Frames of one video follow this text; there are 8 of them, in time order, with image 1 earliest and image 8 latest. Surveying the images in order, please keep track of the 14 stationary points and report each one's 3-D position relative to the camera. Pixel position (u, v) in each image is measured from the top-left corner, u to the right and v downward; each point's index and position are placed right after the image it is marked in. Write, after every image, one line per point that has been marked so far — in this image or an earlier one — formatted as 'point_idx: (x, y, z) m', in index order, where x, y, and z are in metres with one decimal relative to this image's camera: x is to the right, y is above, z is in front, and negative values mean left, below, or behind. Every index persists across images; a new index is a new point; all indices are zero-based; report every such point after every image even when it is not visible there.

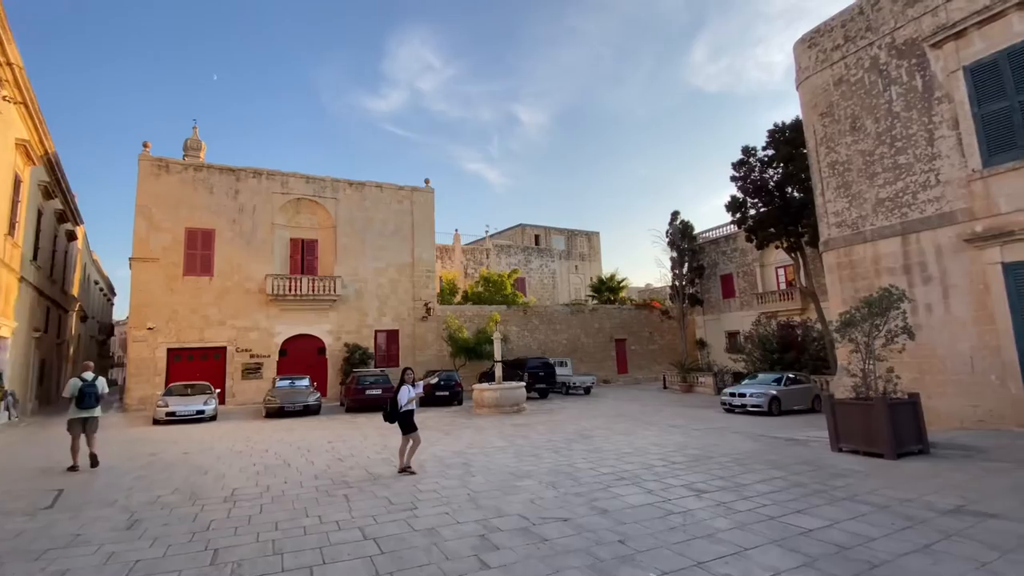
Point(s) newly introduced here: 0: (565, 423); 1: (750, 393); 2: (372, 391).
0: (+1.4, -3.6, +12.5) m
1: (+7.9, -3.5, +15.5) m
2: (-5.3, -3.9, +17.4) m
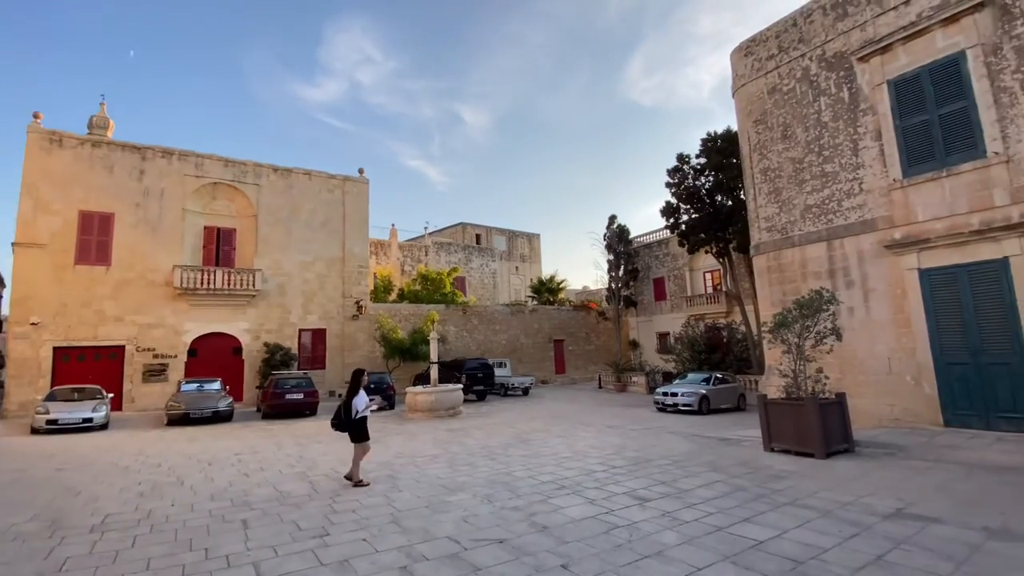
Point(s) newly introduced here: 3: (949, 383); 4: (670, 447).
0: (-0.3, -3.6, +12.0) m
1: (+5.8, -3.5, +15.8) m
2: (-7.5, -3.7, +16.0) m
3: (+8.0, -1.8, +8.5) m
4: (+3.0, -3.0, +8.9) m
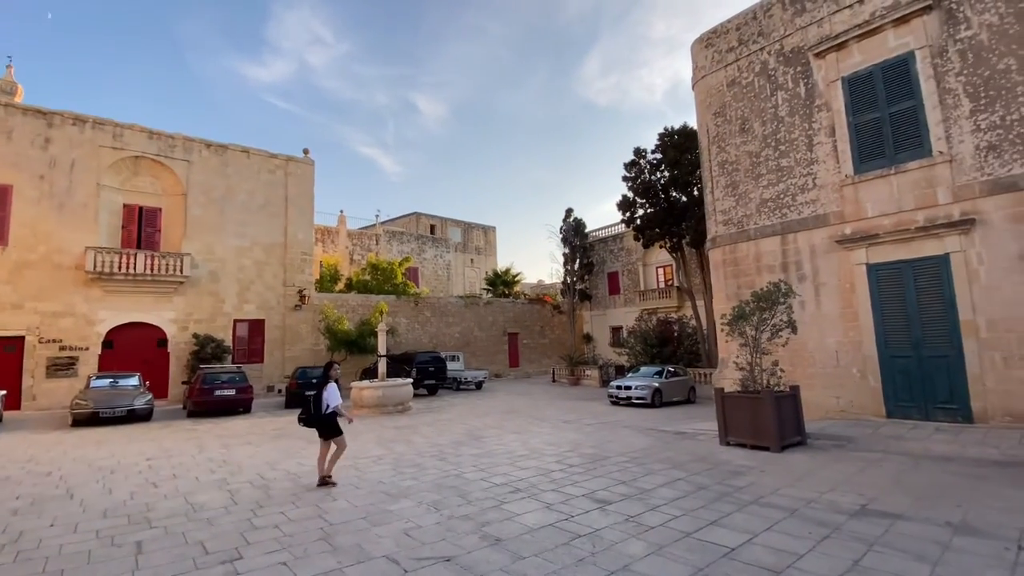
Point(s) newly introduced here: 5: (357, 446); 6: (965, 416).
0: (-1.5, -3.3, +11.4) m
1: (+4.2, -3.3, +15.8) m
2: (-9.1, -3.2, +14.6) m
3: (+7.2, -1.7, +8.7) m
4: (+2.1, -2.9, +8.6) m
5: (-3.0, -3.1, +9.0) m
6: (+7.8, -2.2, +7.9) m
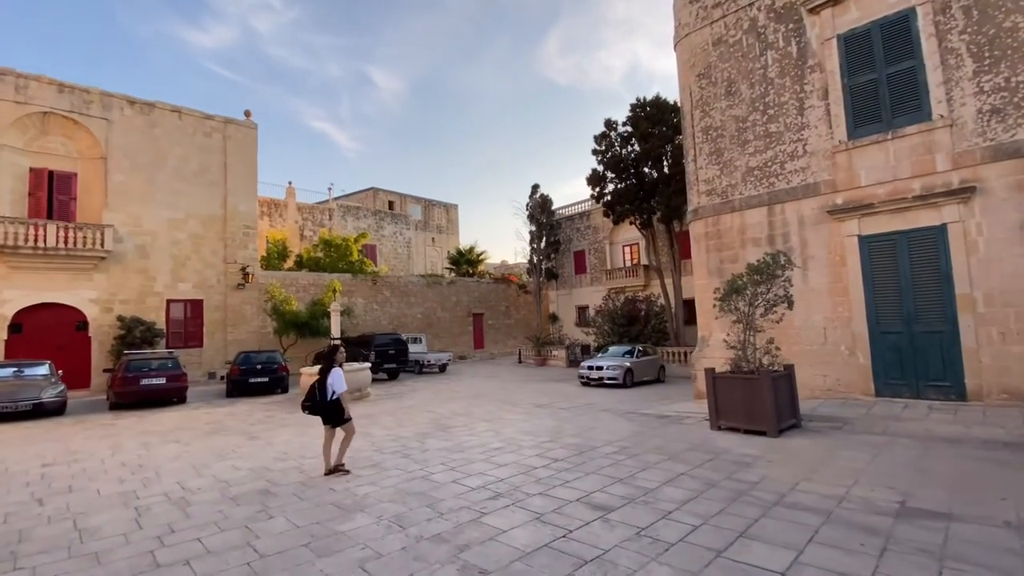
0: (-2.1, -2.7, +10.3) m
1: (+3.1, -2.5, +15.2) m
2: (-10.0, -2.6, +12.9) m
3: (+6.7, -1.2, +8.4) m
4: (+1.7, -2.4, +7.9) m
5: (-3.5, -2.6, +7.8) m
6: (+7.3, -1.7, +7.6) m
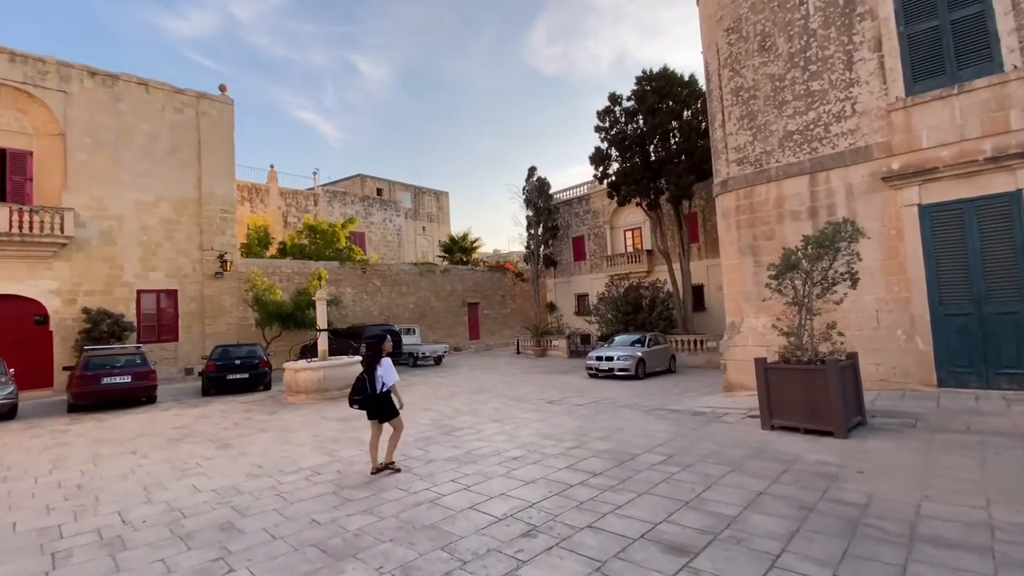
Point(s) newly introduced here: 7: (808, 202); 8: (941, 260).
0: (-1.9, -2.4, +9.2) m
1: (+3.2, -2.1, +14.2) m
2: (-9.9, -2.2, +11.6) m
3: (+6.9, -0.8, +7.4) m
4: (+1.9, -2.1, +6.8) m
5: (-3.2, -2.3, +6.6) m
6: (+7.6, -1.4, +6.7) m
7: (+5.5, +1.6, +8.6) m
8: (+6.9, +0.4, +7.4) m
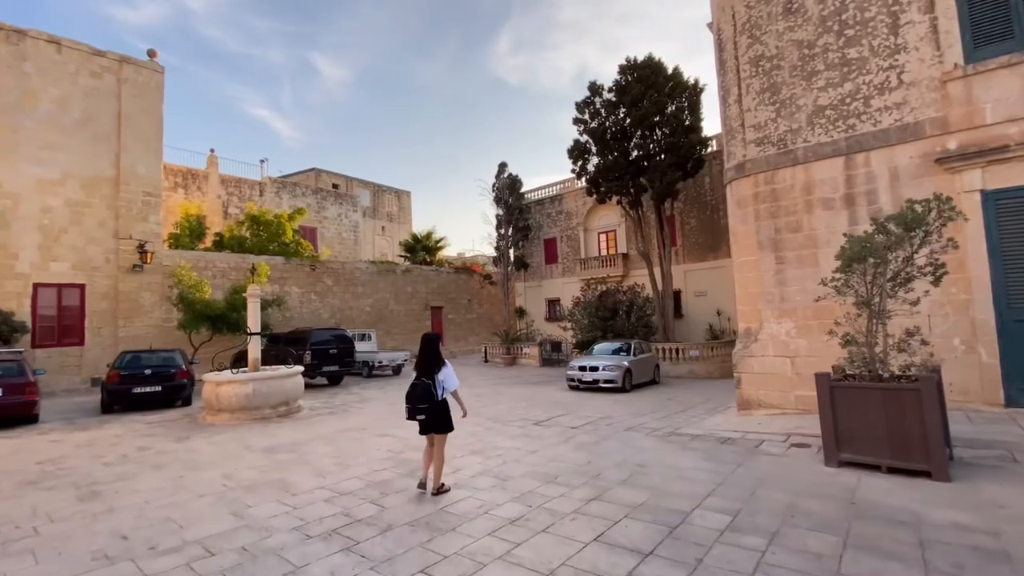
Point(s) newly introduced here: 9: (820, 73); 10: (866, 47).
0: (-2.3, -2.3, +7.2) m
1: (+2.4, -2.1, +12.6) m
2: (-10.4, -2.0, +9.0) m
3: (+6.7, -0.8, +6.2) m
4: (+1.8, -2.0, +5.2) m
5: (-3.3, -2.1, +4.6) m
6: (+7.5, -1.4, +5.6) m
7: (+5.3, +1.6, +7.4) m
8: (+6.7, +0.4, +6.3) m
9: (+5.0, +3.5, +7.6) m
10: (+5.5, +3.8, +7.2) m
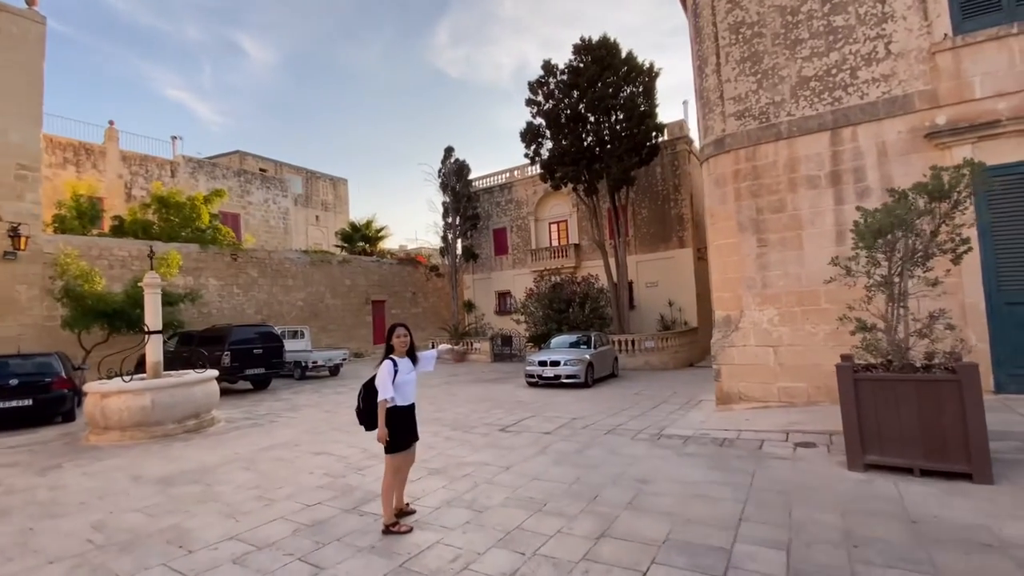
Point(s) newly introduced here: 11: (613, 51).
0: (-2.7, -2.1, +5.9) m
1: (+1.3, -1.8, +11.8) m
2: (-11.0, -1.9, +6.6) m
3: (+6.3, -0.6, +6.0) m
4: (+1.5, -1.8, +4.4) m
5: (-3.4, -2.0, +3.1) m
6: (+7.1, -1.2, +5.4) m
7: (+4.7, +1.8, +6.9) m
8: (+6.3, +0.7, +6.0) m
9: (+4.5, +3.8, +7.1) m
10: (+5.0, +4.0, +6.8) m
11: (+3.6, +8.5, +16.7) m
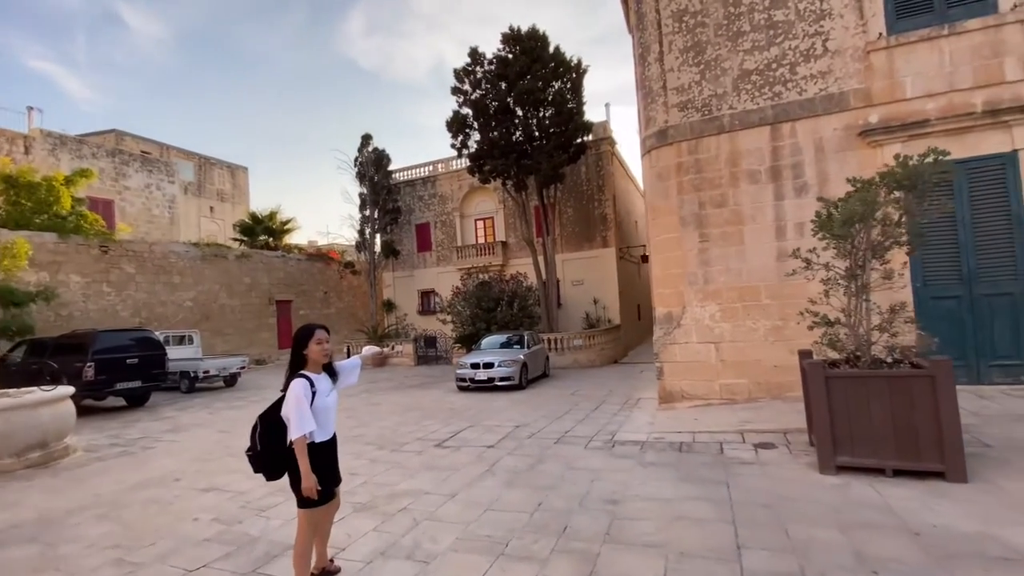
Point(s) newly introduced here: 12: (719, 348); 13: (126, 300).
0: (-3.3, -2.0, +4.6) m
1: (-0.4, -1.8, +11.2) m
2: (-11.6, -1.8, +3.9) m
3: (+5.6, -0.5, +6.2) m
4: (+1.1, -1.7, +3.8) m
5: (-3.6, -1.9, +1.8) m
6: (+6.5, -1.1, +5.8) m
7: (+3.8, +1.9, +6.9) m
8: (+5.5, +0.7, +6.3) m
9: (+3.5, +3.8, +7.0) m
10: (+4.1, +4.1, +6.8) m
11: (+1.0, +8.6, +16.4) m
12: (+3.2, -0.9, +7.1) m
13: (-12.4, -0.4, +15.0) m
